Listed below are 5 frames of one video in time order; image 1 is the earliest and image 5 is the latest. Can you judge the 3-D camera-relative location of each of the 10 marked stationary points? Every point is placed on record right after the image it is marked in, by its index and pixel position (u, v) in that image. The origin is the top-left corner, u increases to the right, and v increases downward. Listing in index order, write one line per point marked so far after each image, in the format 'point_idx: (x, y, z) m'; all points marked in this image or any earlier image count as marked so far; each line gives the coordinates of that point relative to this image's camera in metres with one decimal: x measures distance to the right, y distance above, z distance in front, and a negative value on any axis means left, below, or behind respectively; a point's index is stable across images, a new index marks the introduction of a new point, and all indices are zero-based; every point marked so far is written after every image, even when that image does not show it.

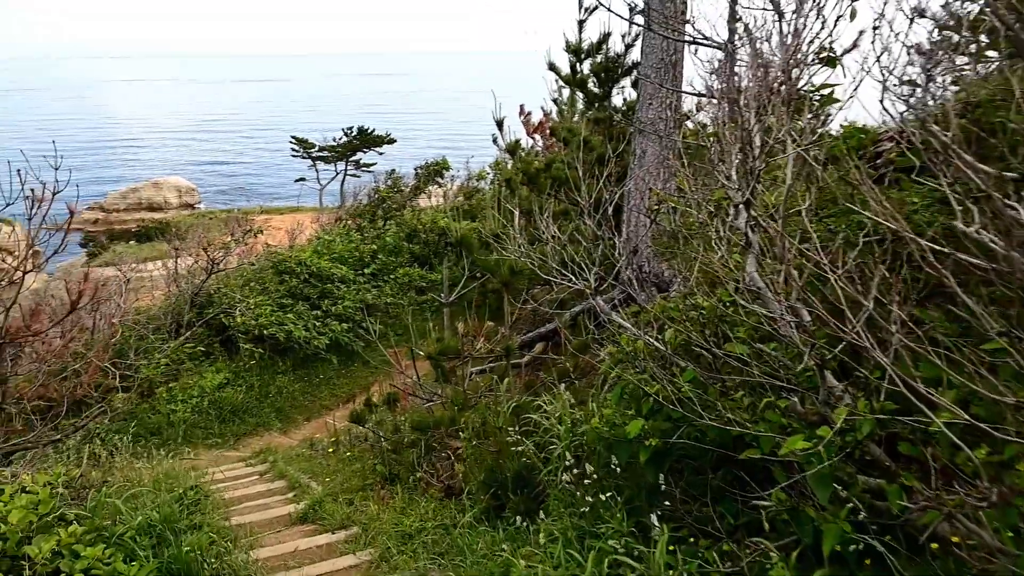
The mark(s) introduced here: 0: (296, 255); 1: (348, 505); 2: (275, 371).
0: (-3.4, +0.5, +13.4) m
1: (-1.1, -1.4, +5.5) m
2: (-3.0, -1.1, +11.0) m
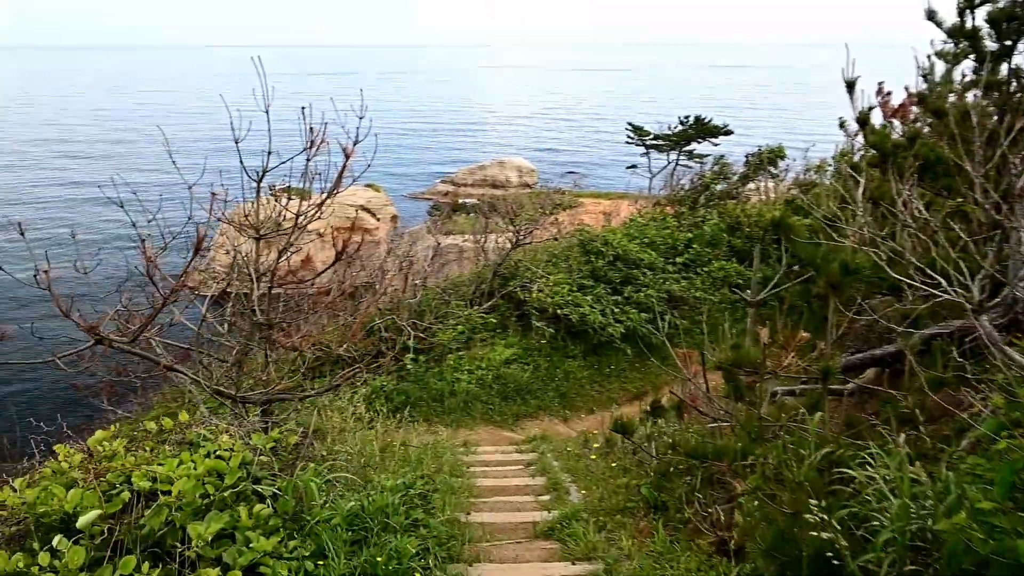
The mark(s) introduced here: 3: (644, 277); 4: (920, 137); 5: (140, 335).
0: (+1.4, +0.8, +12.6) m
1: (+0.5, -1.3, +4.5) m
2: (+0.7, -0.8, +10.3) m
3: (+1.8, +0.1, +11.7) m
4: (+2.5, +0.9, +5.3) m
5: (-1.9, -0.2, +4.2) m
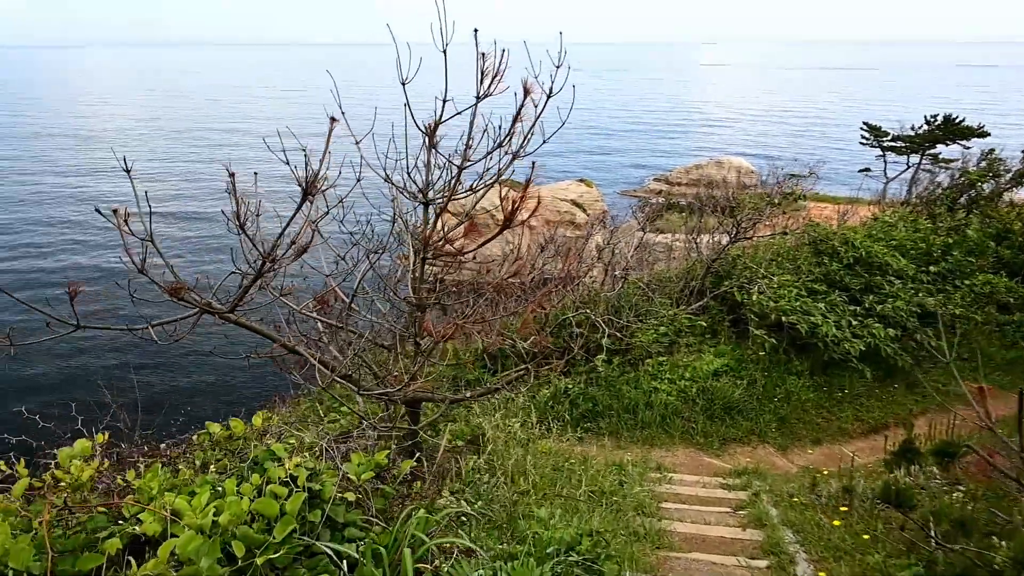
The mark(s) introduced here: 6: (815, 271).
0: (+4.2, +0.7, +10.7) m
1: (+1.2, -1.3, +3.1) m
2: (+2.8, -0.8, +8.6) m
3: (+4.3, 0.0, +9.7) m
4: (+3.5, +0.8, +3.3) m
5: (-1.1, -0.1, +3.3) m
6: (+3.6, +0.2, +10.1) m
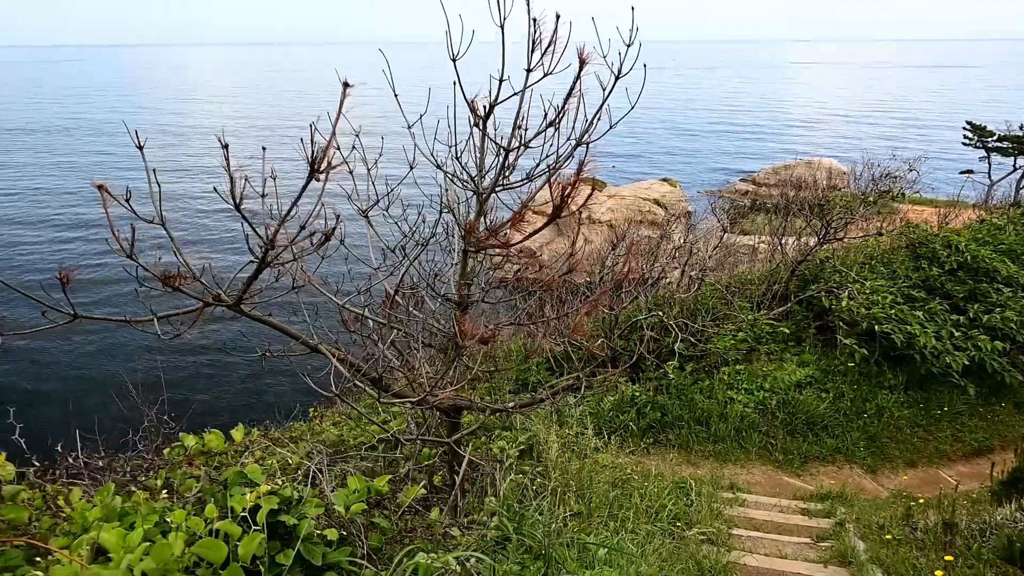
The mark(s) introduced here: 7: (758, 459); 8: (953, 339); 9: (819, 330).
0: (+5.0, +0.6, +9.8) m
1: (+1.3, -1.3, +2.5) m
2: (+3.4, -0.9, +7.9) m
3: (+5.0, -0.1, +8.8) m
4: (+3.7, +0.7, +2.5) m
5: (-0.9, 0.0, +2.9) m
6: (+4.4, +0.1, +9.3) m
7: (+2.0, -1.4, +6.9) m
8: (+4.2, -0.5, +8.1) m
9: (+3.2, -0.5, +9.0) m
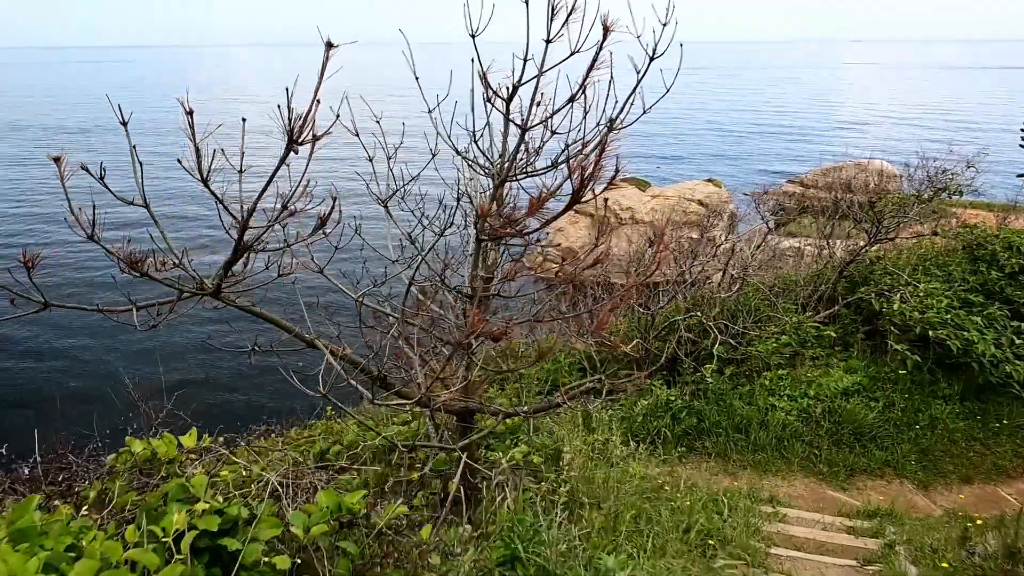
0: (+5.4, +0.6, +9.2) m
1: (+1.3, -1.3, +2.1) m
2: (+3.7, -0.9, +7.4) m
3: (+5.3, -0.1, +8.2) m
4: (+3.7, +0.7, +2.0) m
5: (-0.9, 0.0, +2.6) m
6: (+4.7, +0.1, +8.7) m
7: (+2.2, -1.4, +6.5) m
8: (+4.5, -0.5, +7.6) m
9: (+3.5, -0.5, +8.5) m
